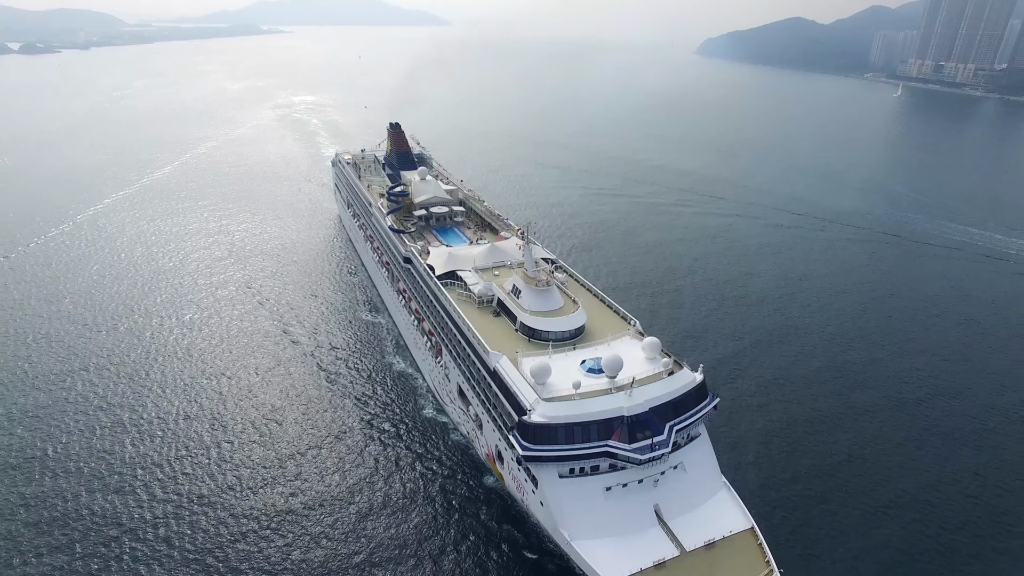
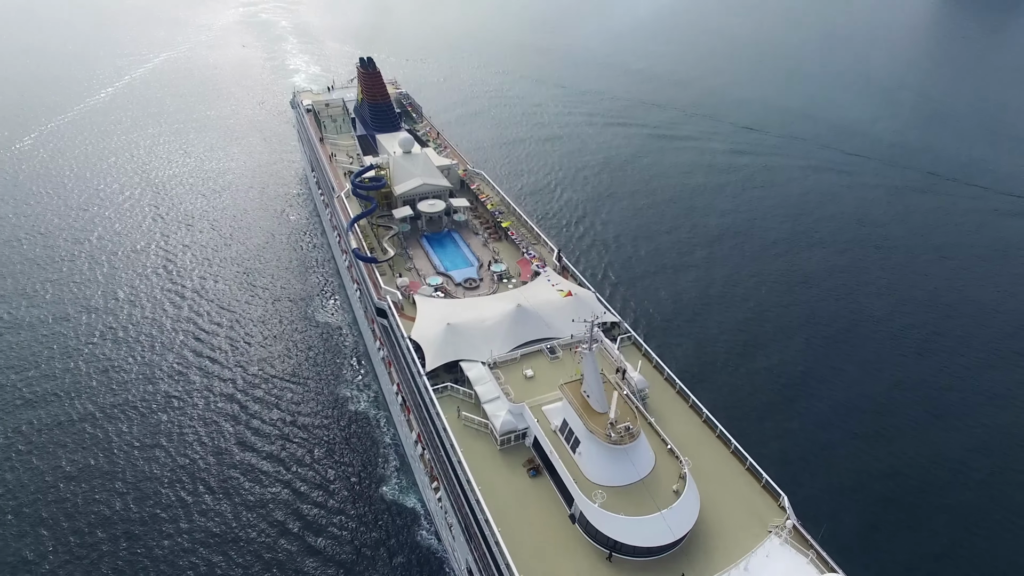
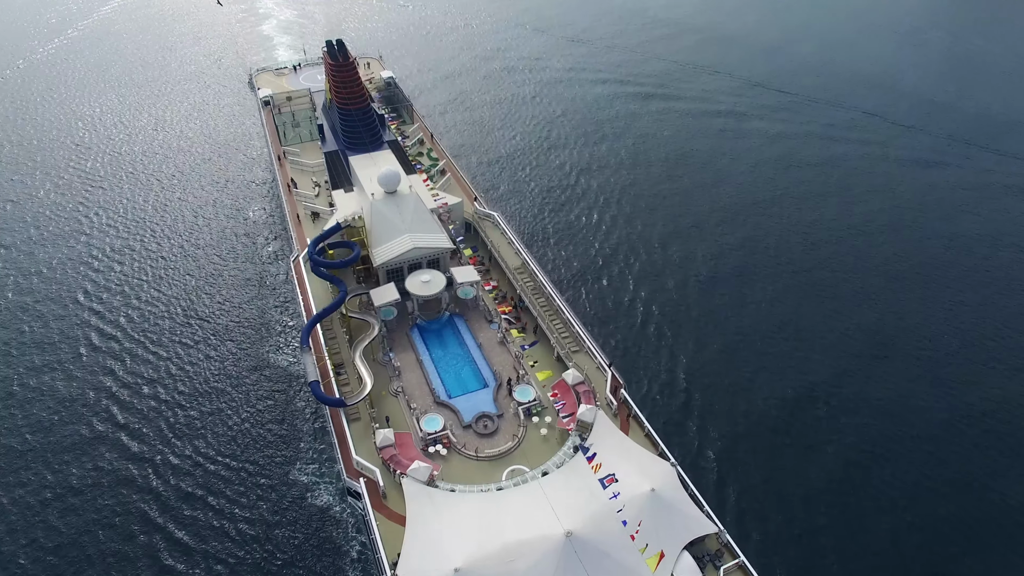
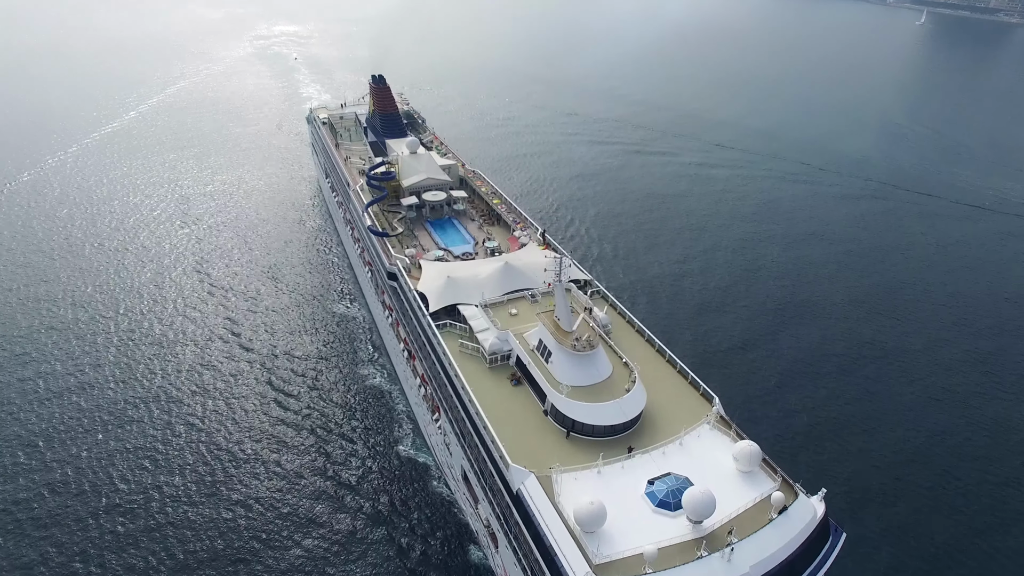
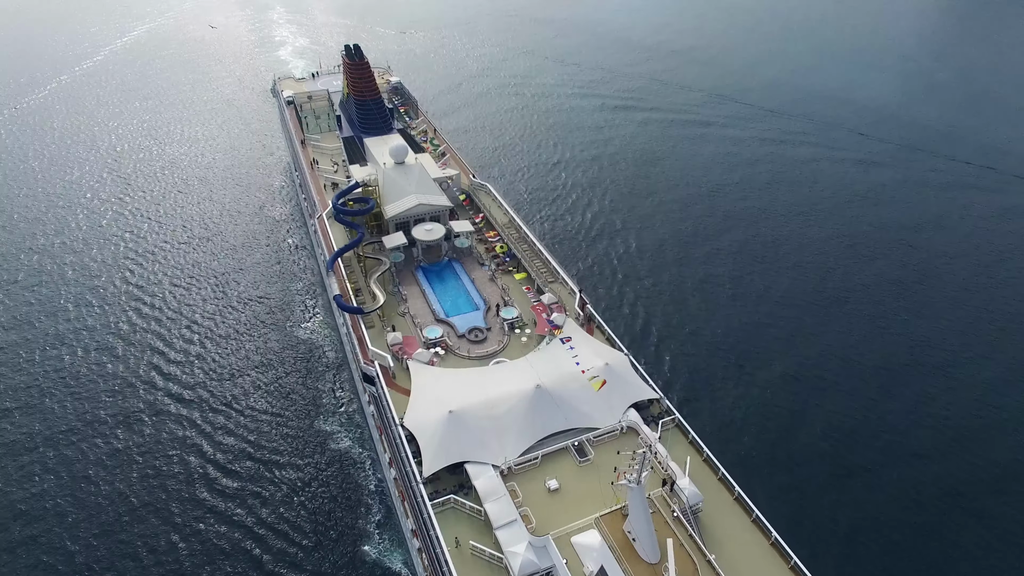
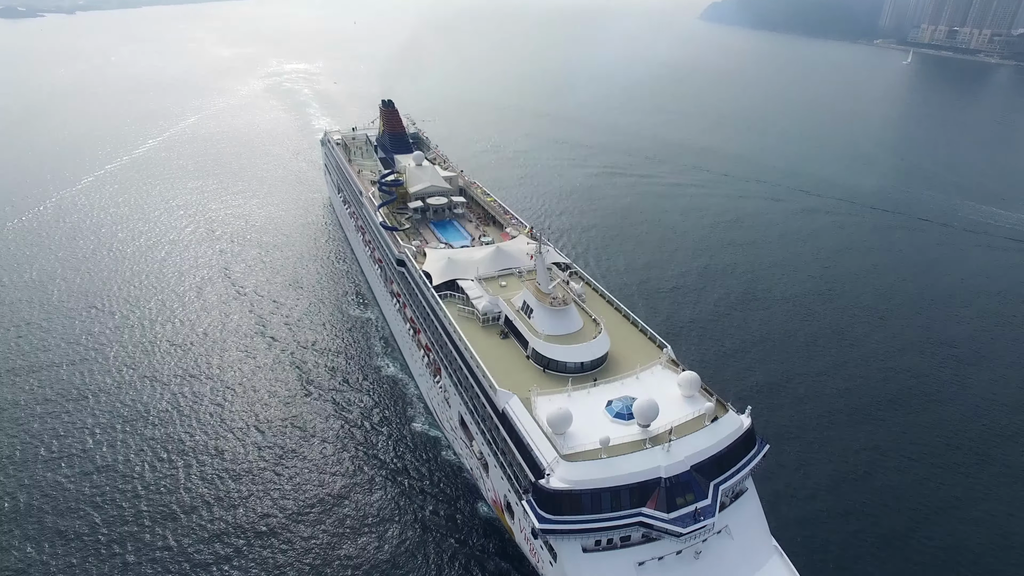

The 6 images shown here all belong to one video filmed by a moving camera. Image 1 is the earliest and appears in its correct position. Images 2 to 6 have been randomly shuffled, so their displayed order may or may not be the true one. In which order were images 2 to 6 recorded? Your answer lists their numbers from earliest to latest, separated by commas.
6, 4, 2, 5, 3
